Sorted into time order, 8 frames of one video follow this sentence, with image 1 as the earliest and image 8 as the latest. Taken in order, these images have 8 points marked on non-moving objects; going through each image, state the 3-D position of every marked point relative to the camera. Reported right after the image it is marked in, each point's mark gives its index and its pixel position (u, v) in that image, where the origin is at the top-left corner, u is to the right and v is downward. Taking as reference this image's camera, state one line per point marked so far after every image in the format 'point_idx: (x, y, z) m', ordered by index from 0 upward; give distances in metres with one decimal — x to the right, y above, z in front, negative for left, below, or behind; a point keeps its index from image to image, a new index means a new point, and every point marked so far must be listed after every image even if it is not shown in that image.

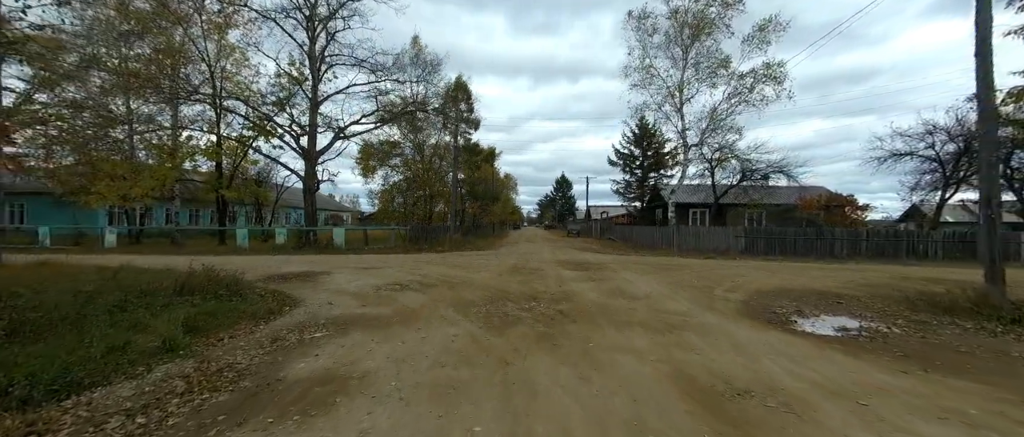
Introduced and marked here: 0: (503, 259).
0: (-0.4, -1.7, +15.4) m
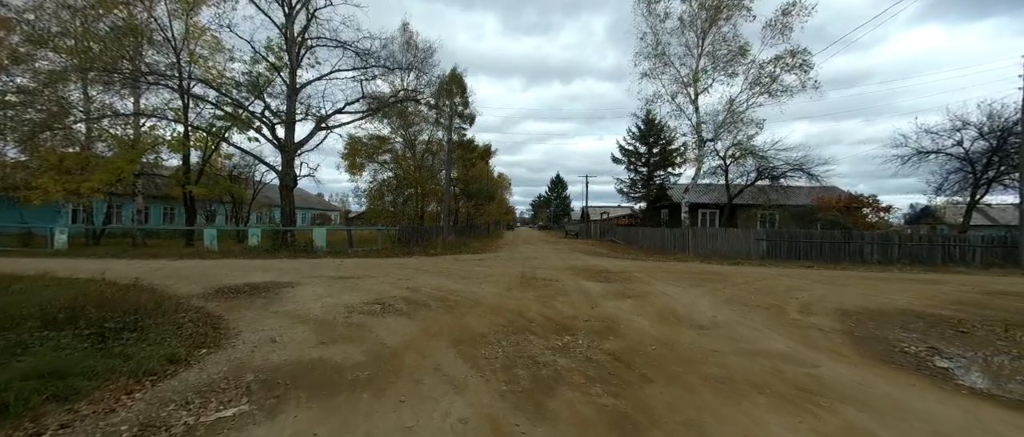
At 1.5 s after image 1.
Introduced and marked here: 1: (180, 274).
0: (-0.1, -1.7, +13.2) m
1: (-9.2, -1.5, +10.3) m
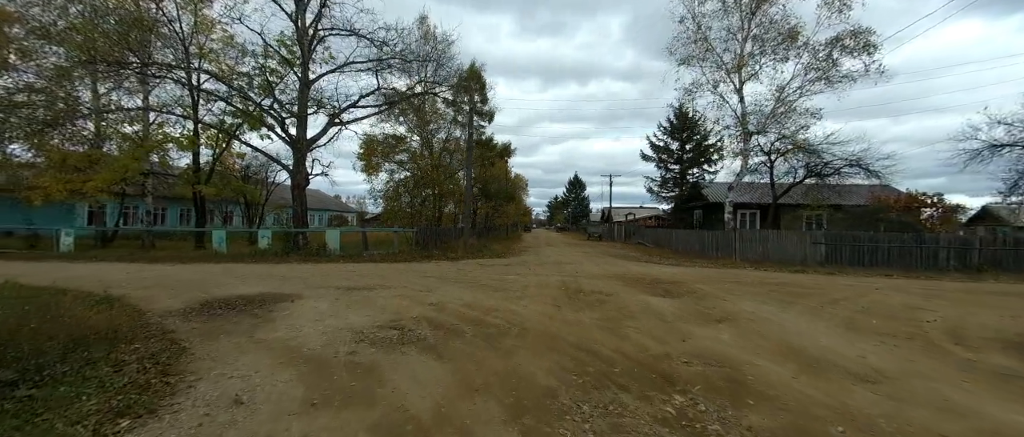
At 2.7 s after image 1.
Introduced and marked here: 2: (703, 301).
0: (+0.9, -1.7, +11.4) m
1: (-8.2, -1.6, +8.9) m
2: (+4.2, -1.8, +8.1) m
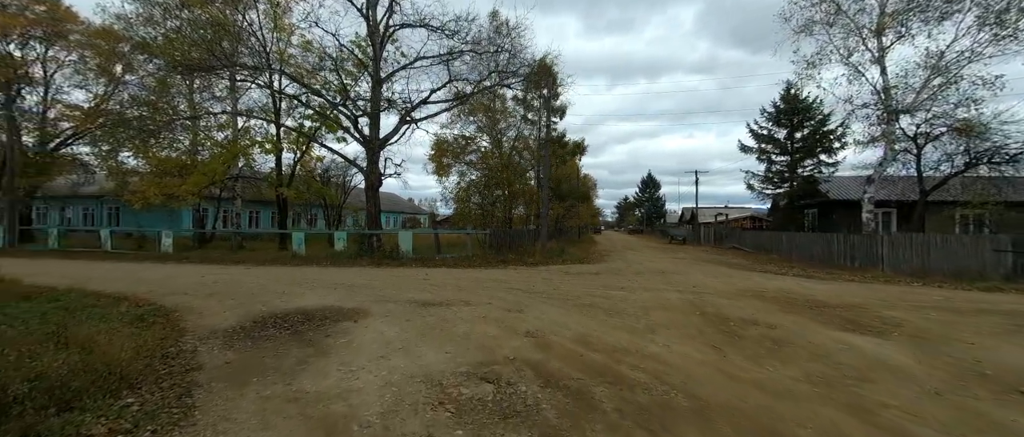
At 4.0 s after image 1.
0: (+3.4, -1.7, +9.0) m
1: (-6.0, -1.6, +8.1) m
2: (+6.1, -1.7, +5.1) m
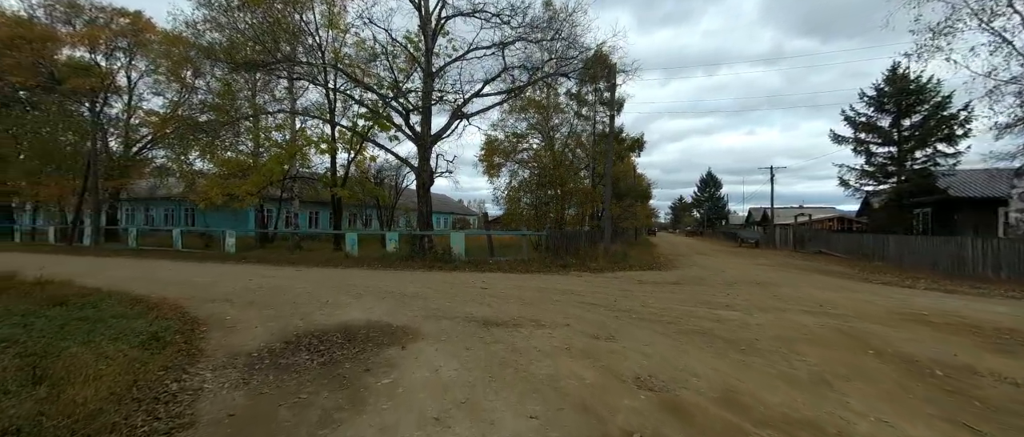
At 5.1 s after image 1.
0: (+4.9, -1.7, +7.0) m
1: (-4.6, -1.5, +7.2) m
2: (+7.0, -1.7, +2.8) m
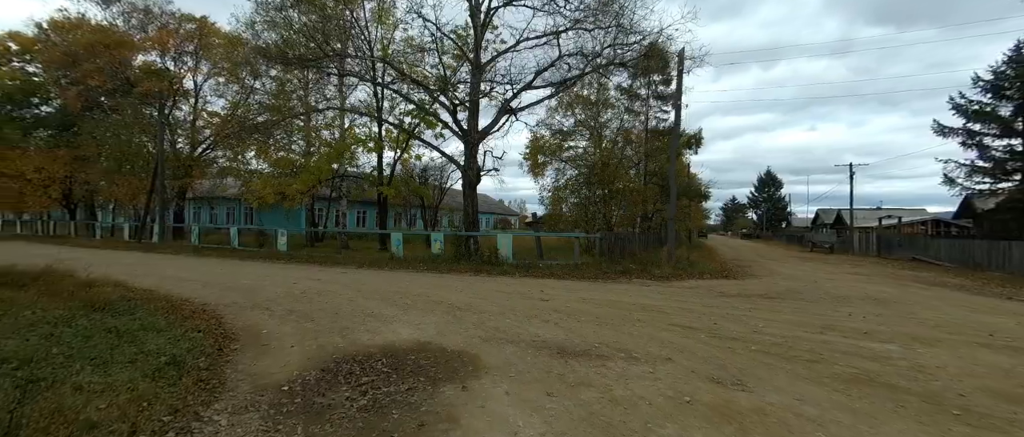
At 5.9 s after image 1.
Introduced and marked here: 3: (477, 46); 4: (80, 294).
0: (+6.0, -1.8, +5.3) m
1: (-3.4, -1.5, +6.5) m
2: (+7.7, -1.8, +0.9) m
3: (-1.7, +8.2, +17.6) m
4: (-7.3, -1.3, +6.2) m
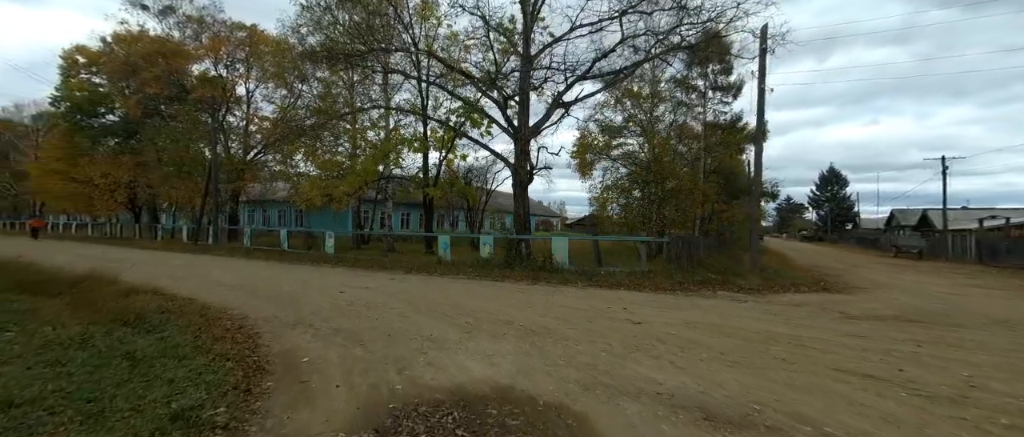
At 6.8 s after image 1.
0: (+7.1, -1.8, +3.3) m
1: (-2.1, -1.6, +5.5) m
2: (+8.3, -1.8, -1.2) m
3: (+0.7, +8.2, +16.4) m
4: (-6.0, -1.3, +5.6) m
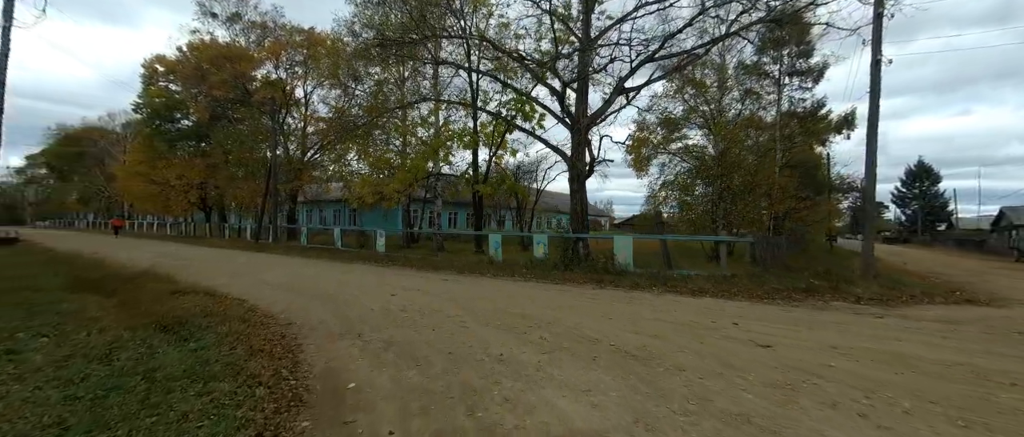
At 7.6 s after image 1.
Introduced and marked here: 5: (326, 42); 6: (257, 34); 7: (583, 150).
0: (+7.9, -1.7, +1.3) m
1: (-1.1, -1.5, +4.6) m
2: (+8.5, -1.7, -3.3) m
3: (+3.0, +8.3, +15.1) m
4: (-4.9, -1.2, +5.2) m
5: (-9.7, +9.3, +19.2) m
6: (-13.7, +9.9, +19.7) m
7: (+2.9, +2.7, +14.8) m
